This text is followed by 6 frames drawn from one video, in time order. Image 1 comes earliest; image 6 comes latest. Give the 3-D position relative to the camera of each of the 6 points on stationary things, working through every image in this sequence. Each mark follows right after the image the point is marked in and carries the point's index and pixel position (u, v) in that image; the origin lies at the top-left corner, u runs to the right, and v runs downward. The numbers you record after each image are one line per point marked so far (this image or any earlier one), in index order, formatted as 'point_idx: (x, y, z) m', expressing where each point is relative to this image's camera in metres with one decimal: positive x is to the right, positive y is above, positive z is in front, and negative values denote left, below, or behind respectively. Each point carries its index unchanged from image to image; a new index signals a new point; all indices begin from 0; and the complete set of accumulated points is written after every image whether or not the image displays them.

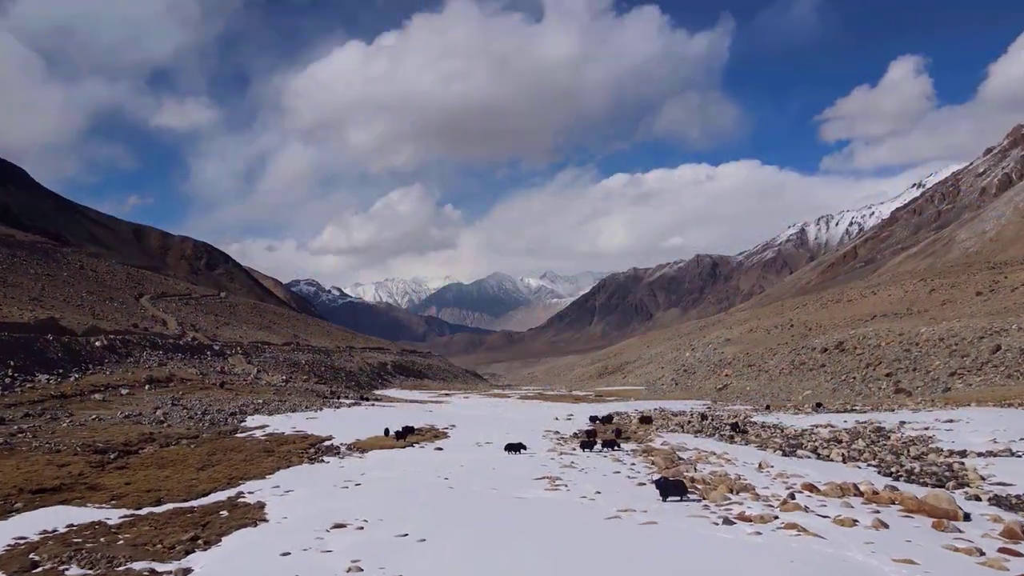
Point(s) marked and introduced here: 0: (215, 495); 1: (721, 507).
0: (-7.2, -5.0, +16.0) m
1: (+4.4, -4.6, +14.0) m
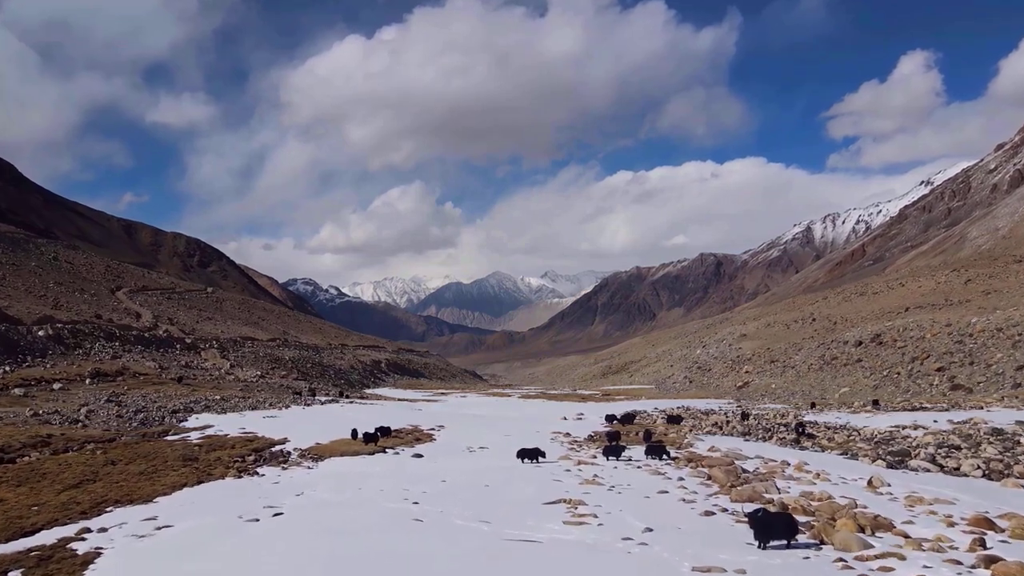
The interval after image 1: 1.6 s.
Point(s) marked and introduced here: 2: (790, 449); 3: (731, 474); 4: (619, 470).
0: (-7.1, -3.7, +10.2) m
1: (+4.4, -3.4, +8.1) m
2: (+7.7, -4.5, +18.5) m
3: (+4.9, -4.2, +14.9) m
4: (+2.6, -4.5, +16.5) m
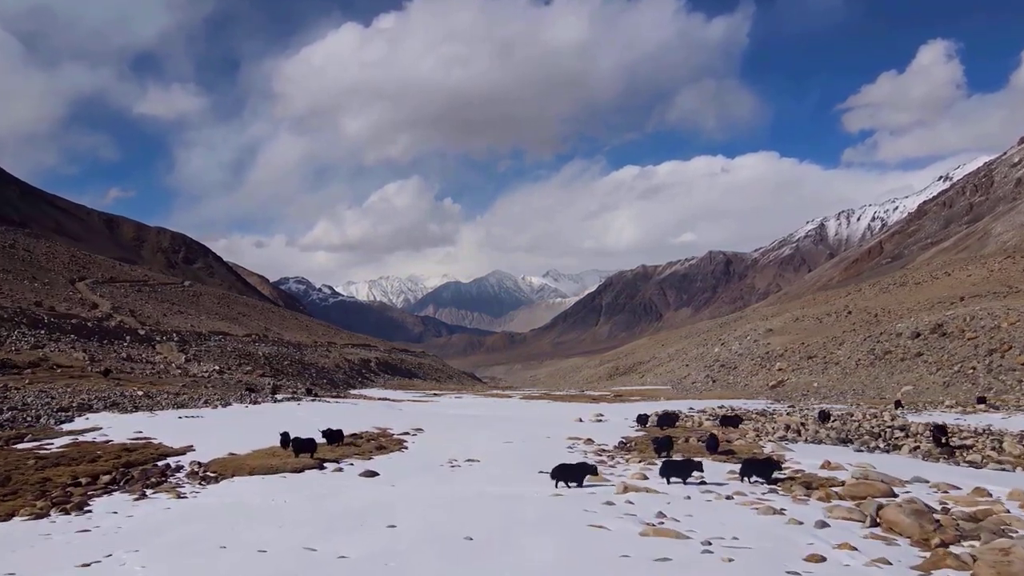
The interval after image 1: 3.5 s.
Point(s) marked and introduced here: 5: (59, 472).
0: (-7.1, -2.3, +3.2) m
1: (+4.4, -1.9, +1.1) m
2: (+7.8, -3.1, +11.5) m
3: (+4.9, -2.7, +7.9) m
4: (+2.7, -3.1, +9.4) m
5: (-8.6, -3.5, +12.7) m
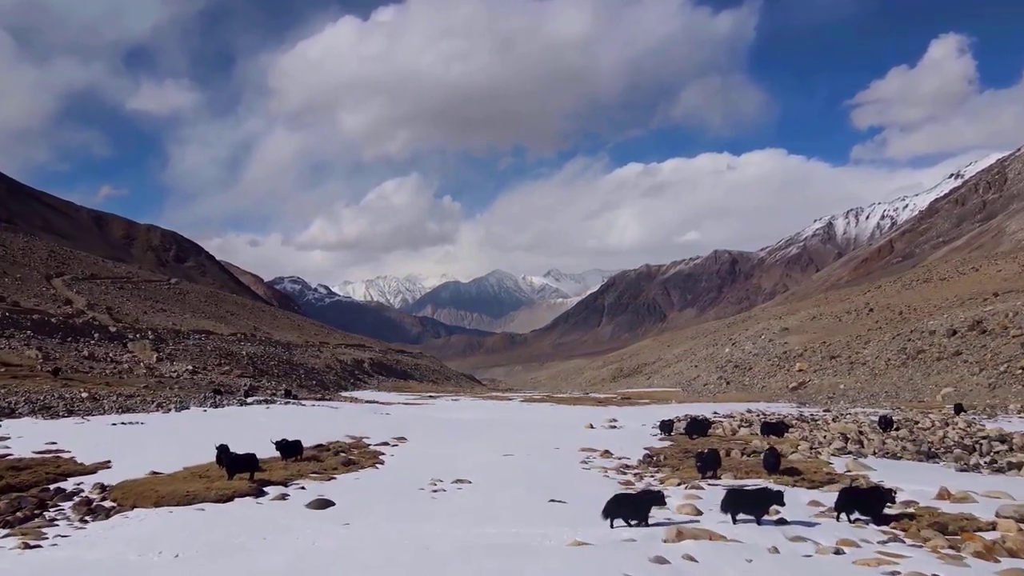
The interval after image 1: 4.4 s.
0: (-7.1, -1.7, -0.3) m
1: (+4.4, -1.4, -2.3) m
2: (+7.8, -2.6, +8.0) m
3: (+5.0, -2.2, +4.5) m
4: (+2.7, -2.6, +6.0) m
5: (-8.5, -3.0, +9.3) m
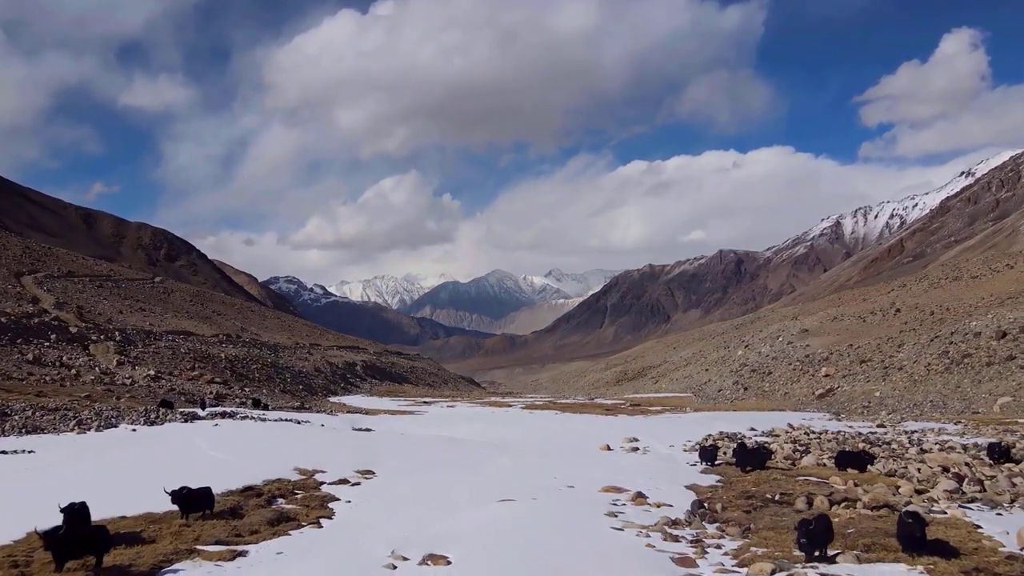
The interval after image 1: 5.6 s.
0: (-7.1, -1.4, -4.3) m
1: (+4.4, -1.1, -6.4) m
2: (+7.8, -2.3, +4.0) m
3: (+4.9, -2.0, +0.5) m
4: (+2.7, -2.3, +2.0) m
5: (-8.6, -2.7, +5.2) m
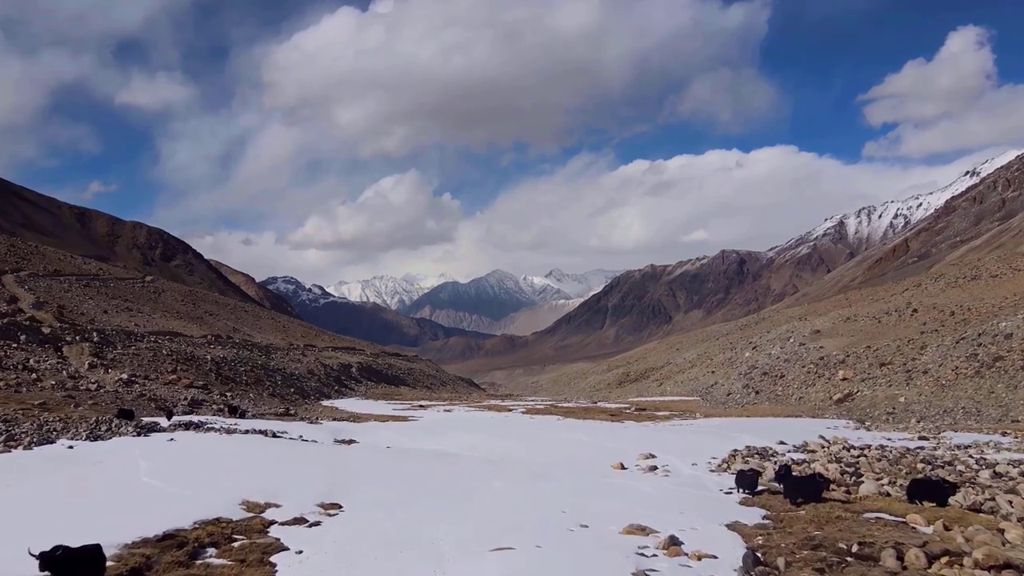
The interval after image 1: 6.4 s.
0: (-7.1, -1.3, -6.7) m
1: (+4.4, -0.9, -8.7) m
2: (+7.7, -2.2, +1.7) m
3: (+4.9, -1.8, -1.9) m
4: (+2.7, -2.2, -0.4) m
5: (-8.6, -2.6, +2.9) m
